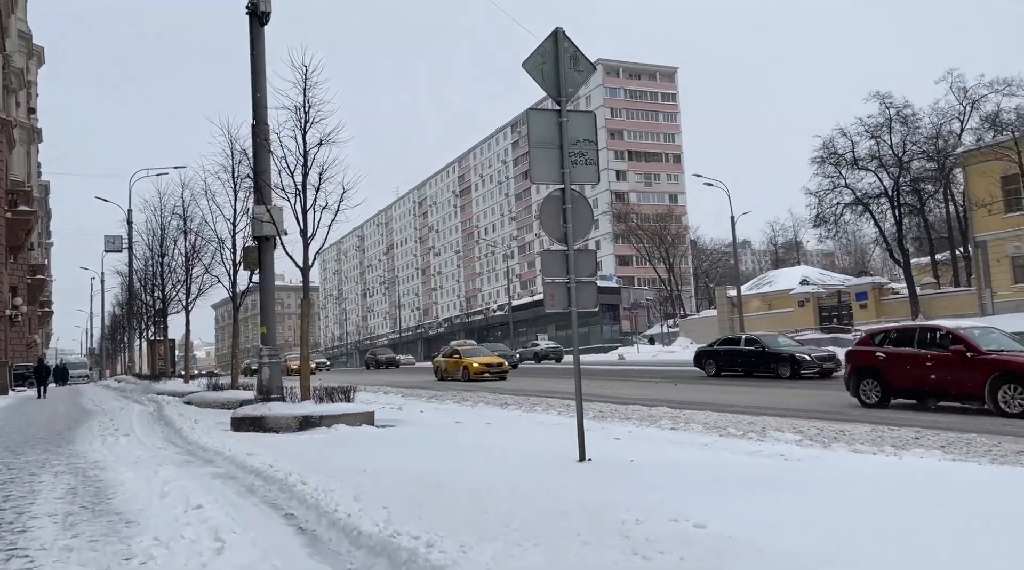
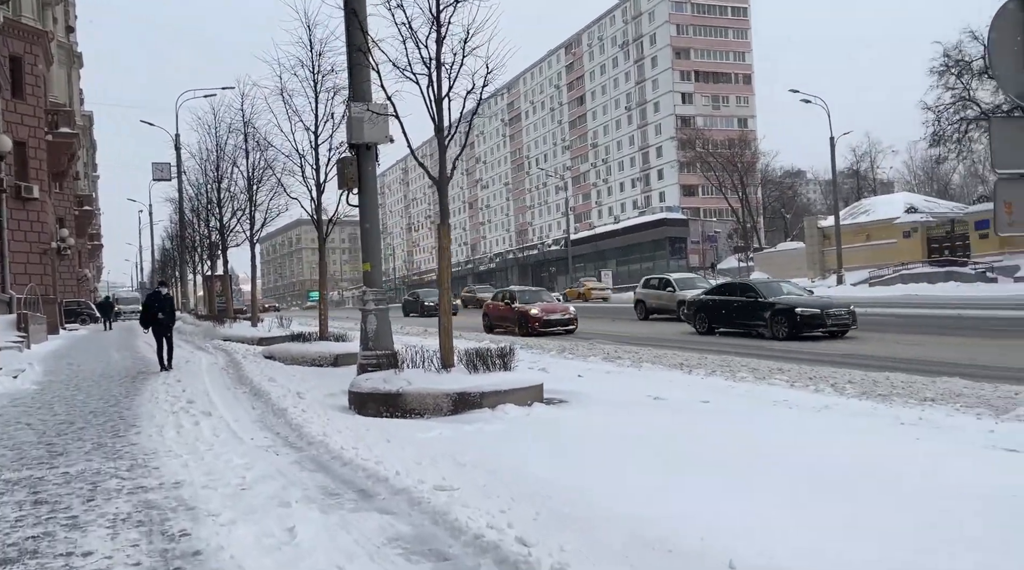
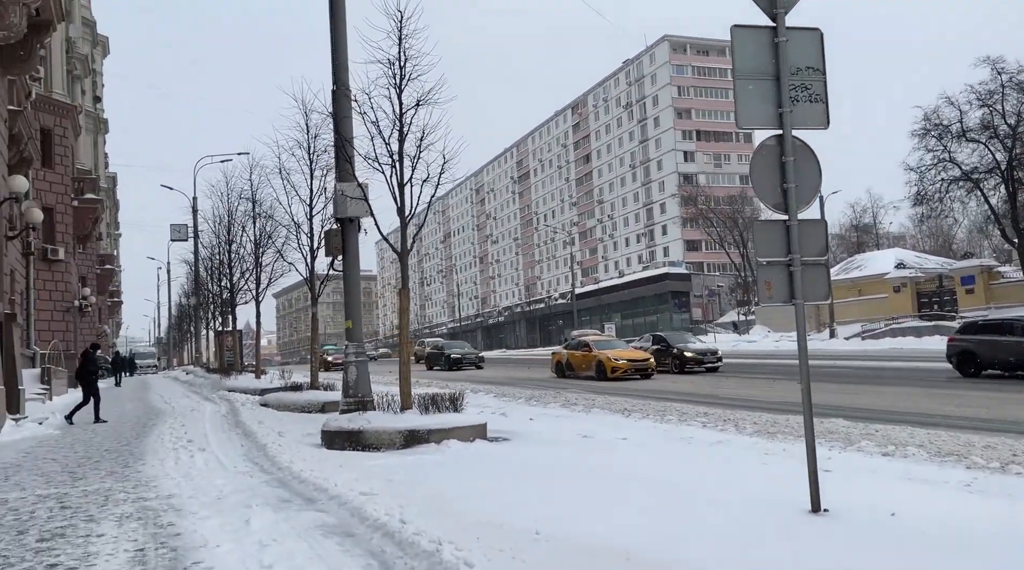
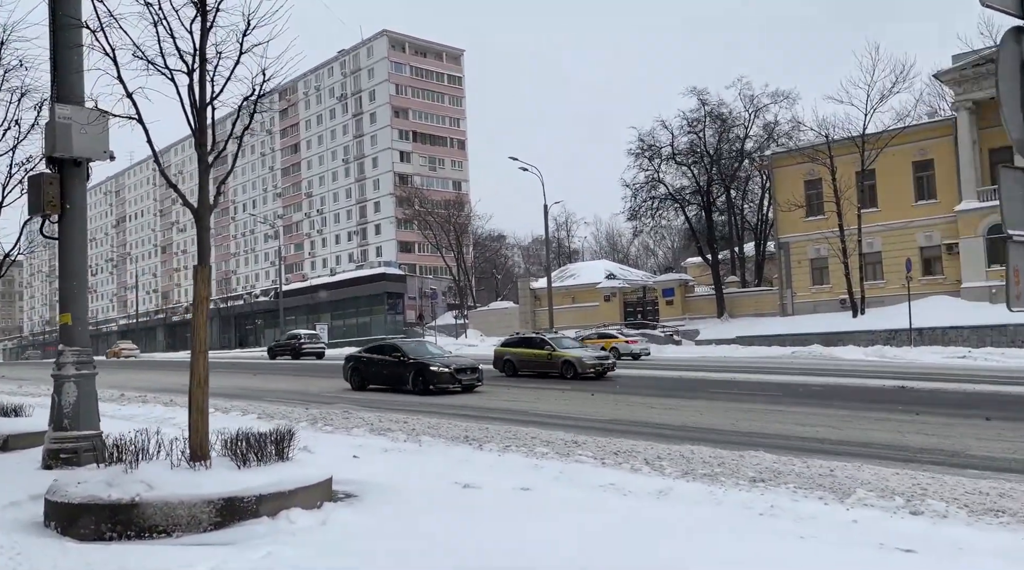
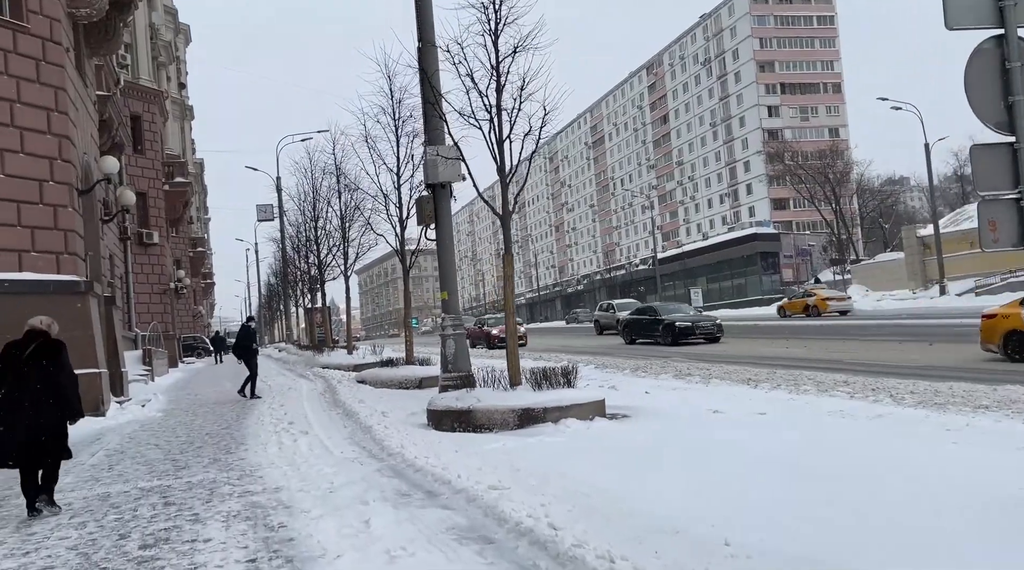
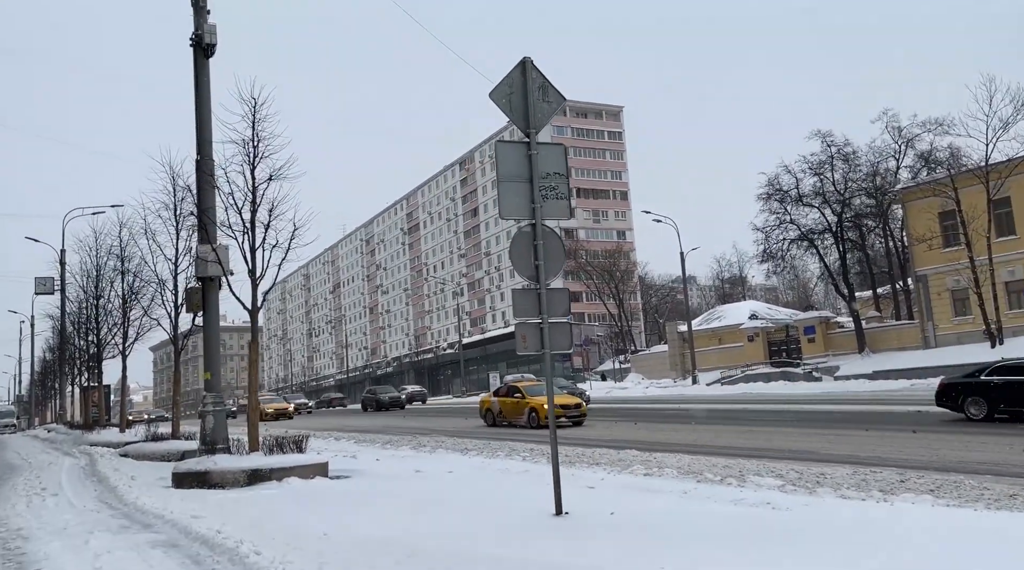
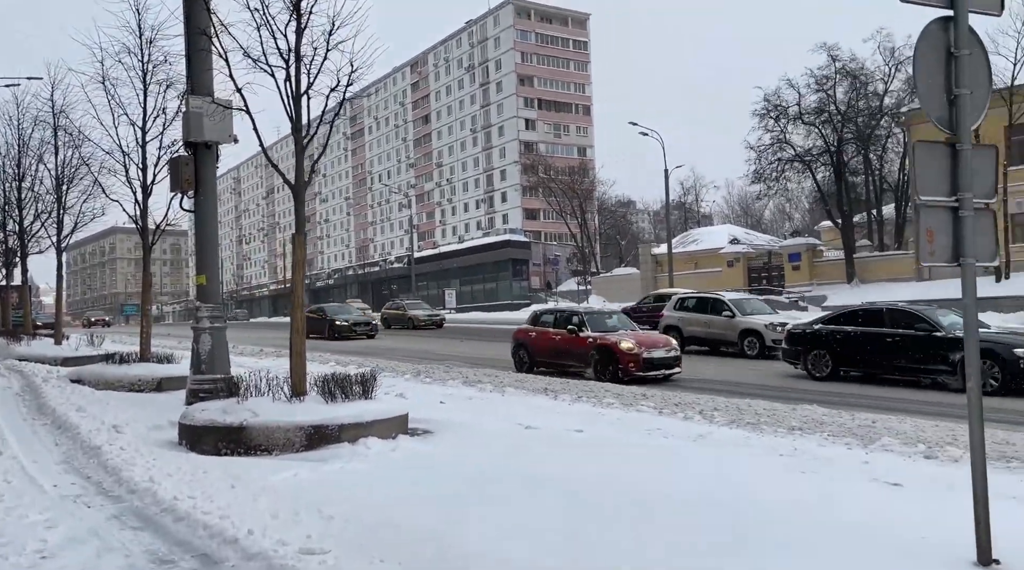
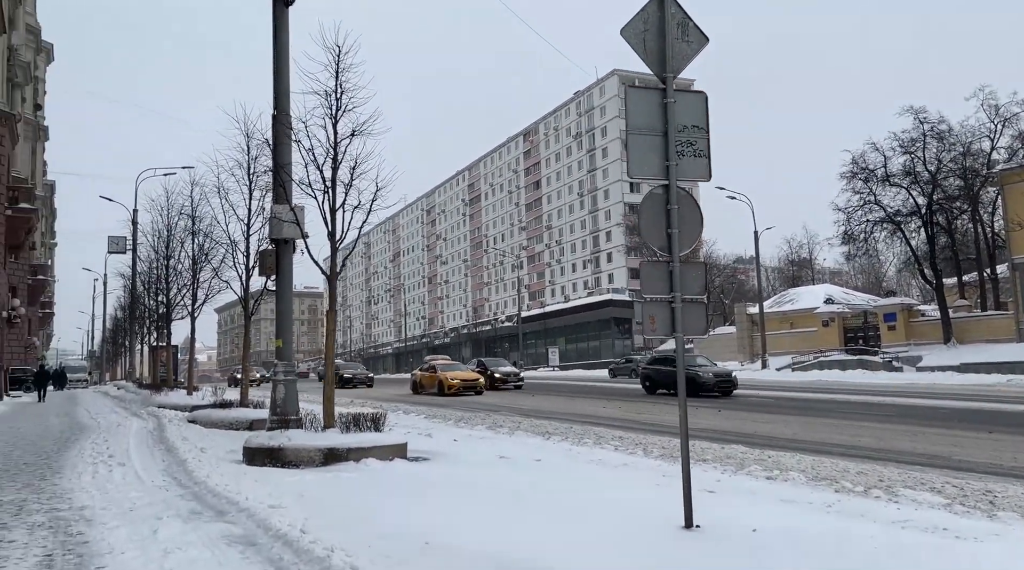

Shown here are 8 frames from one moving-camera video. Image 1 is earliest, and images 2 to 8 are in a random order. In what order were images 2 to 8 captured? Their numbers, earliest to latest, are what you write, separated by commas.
6, 8, 3, 5, 2, 7, 4
